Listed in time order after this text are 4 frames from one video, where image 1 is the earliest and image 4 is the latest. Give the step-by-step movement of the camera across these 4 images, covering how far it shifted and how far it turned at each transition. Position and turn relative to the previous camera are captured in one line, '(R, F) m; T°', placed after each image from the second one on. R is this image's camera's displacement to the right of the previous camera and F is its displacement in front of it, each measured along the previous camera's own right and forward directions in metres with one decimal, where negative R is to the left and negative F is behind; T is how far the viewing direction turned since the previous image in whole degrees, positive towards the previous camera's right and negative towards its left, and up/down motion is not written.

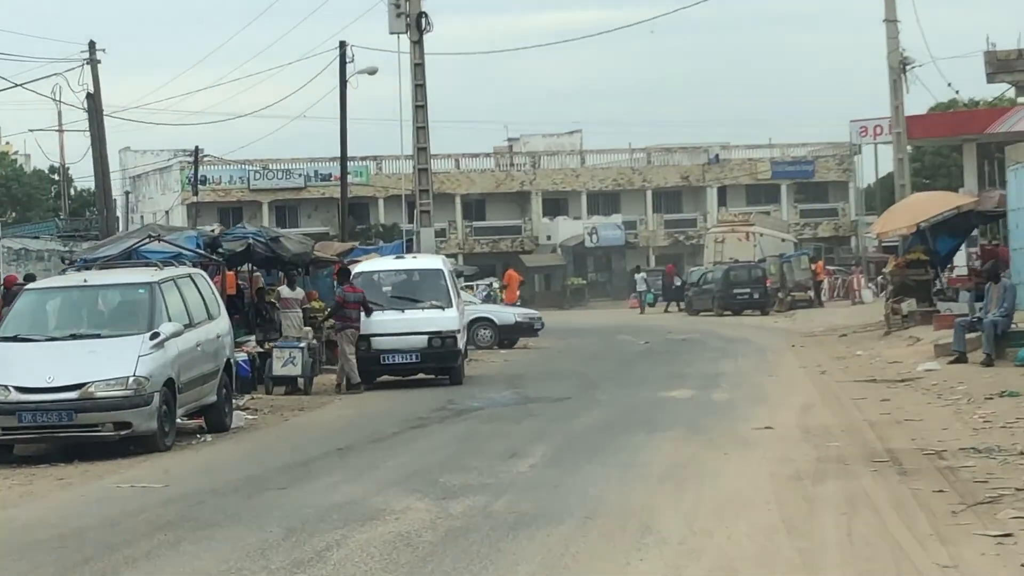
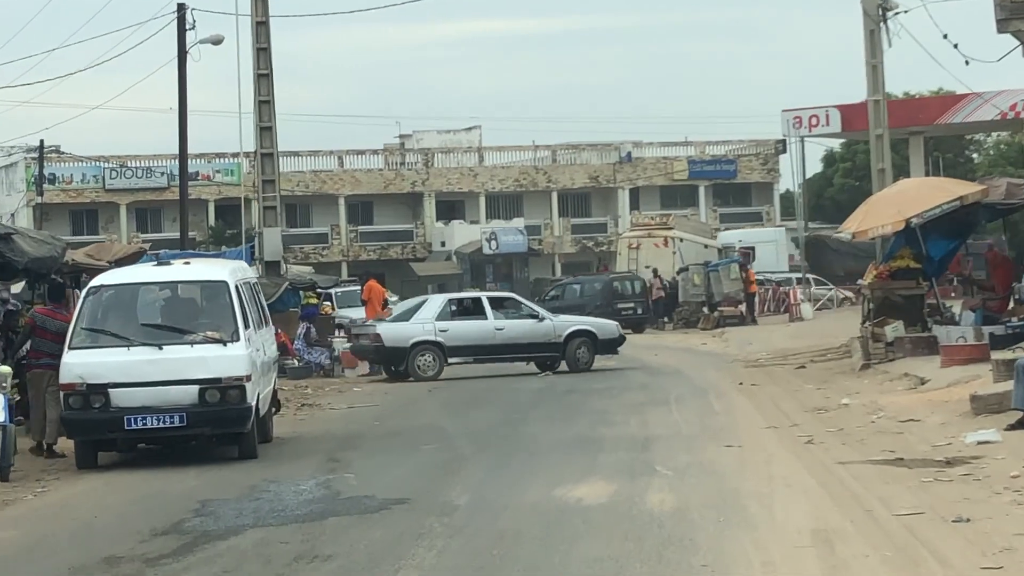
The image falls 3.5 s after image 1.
(+0.7, +6.6) m; +3°
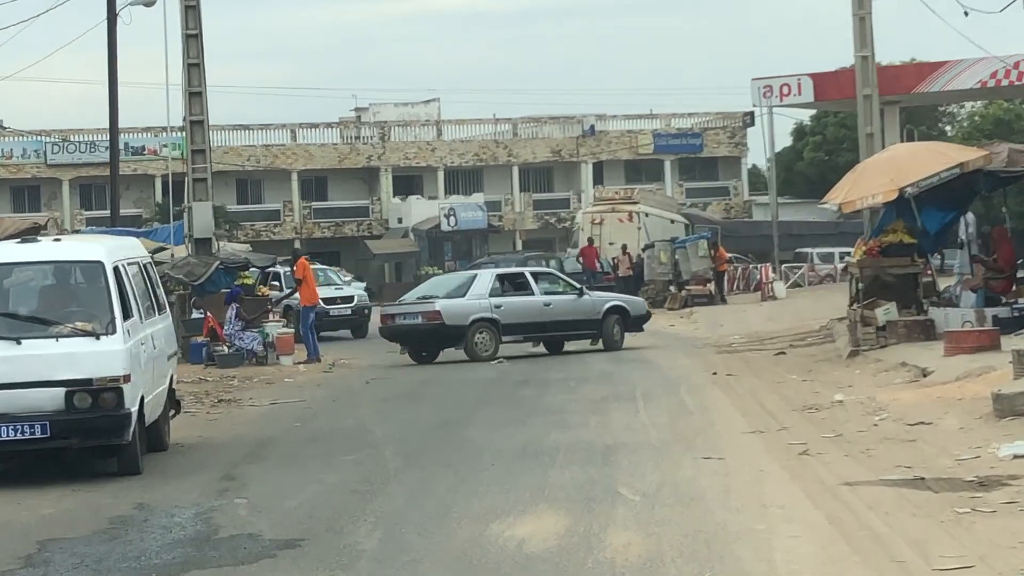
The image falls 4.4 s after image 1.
(+0.2, +2.1) m; +1°
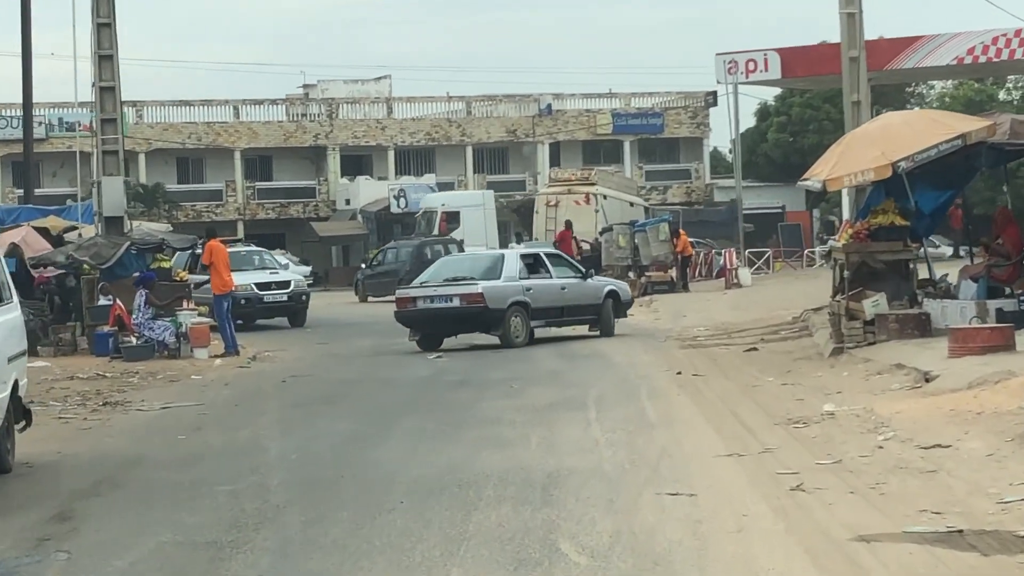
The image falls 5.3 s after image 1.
(+0.2, +2.2) m; +1°
